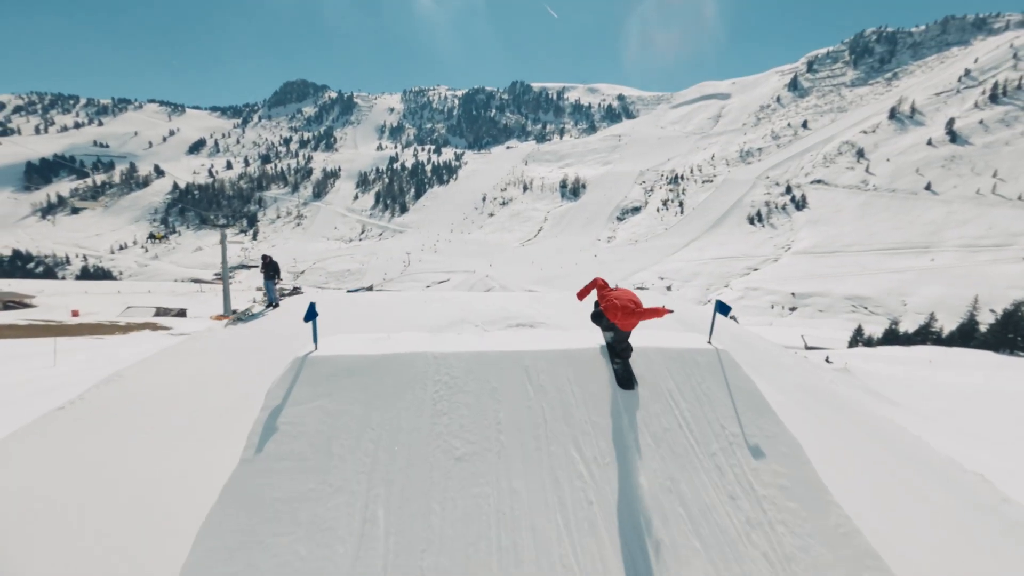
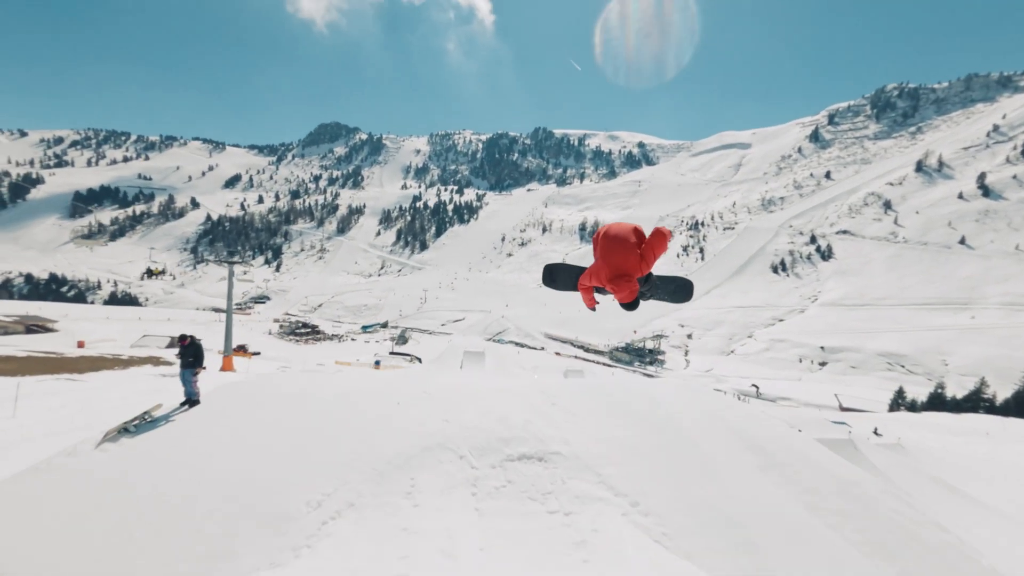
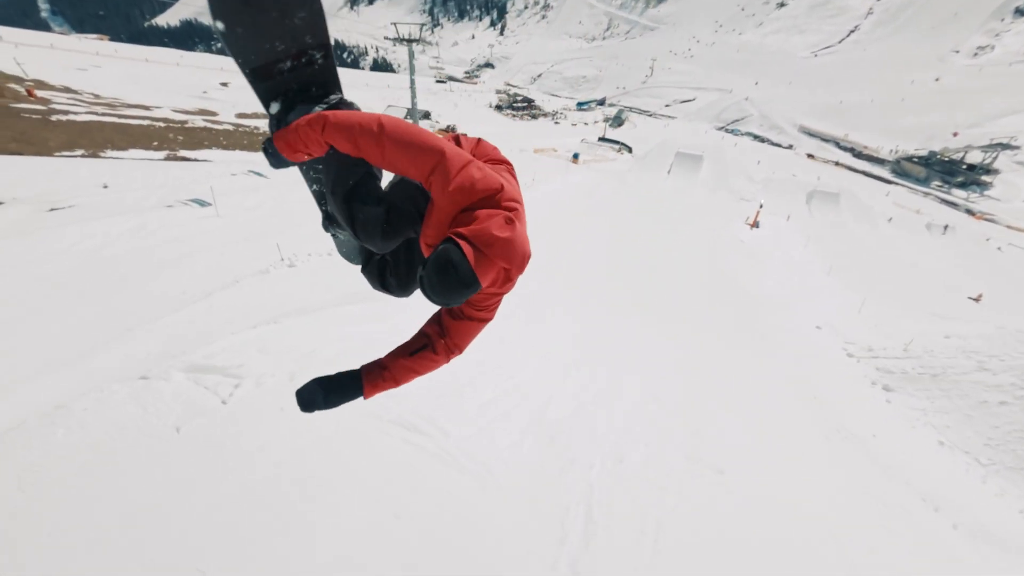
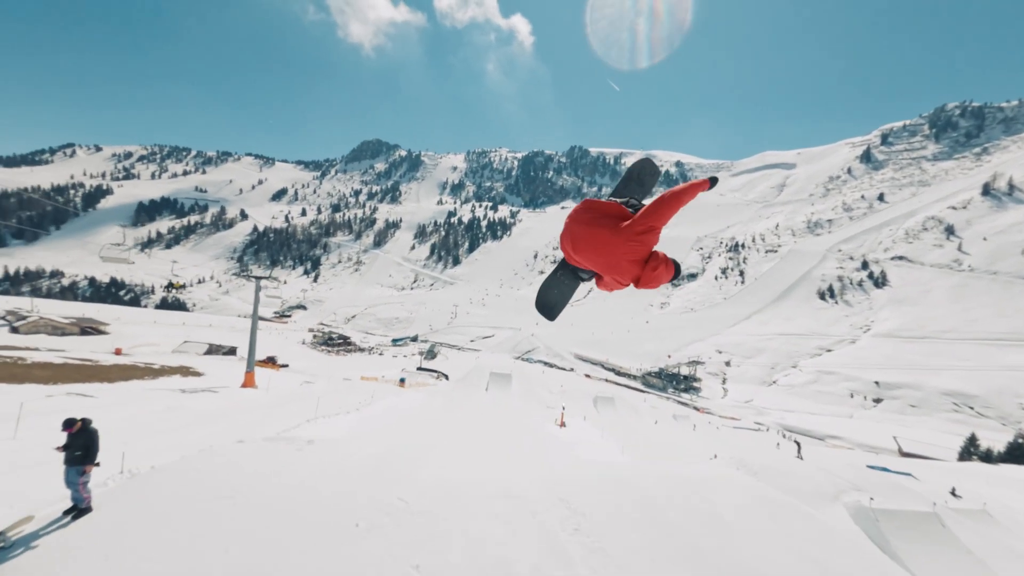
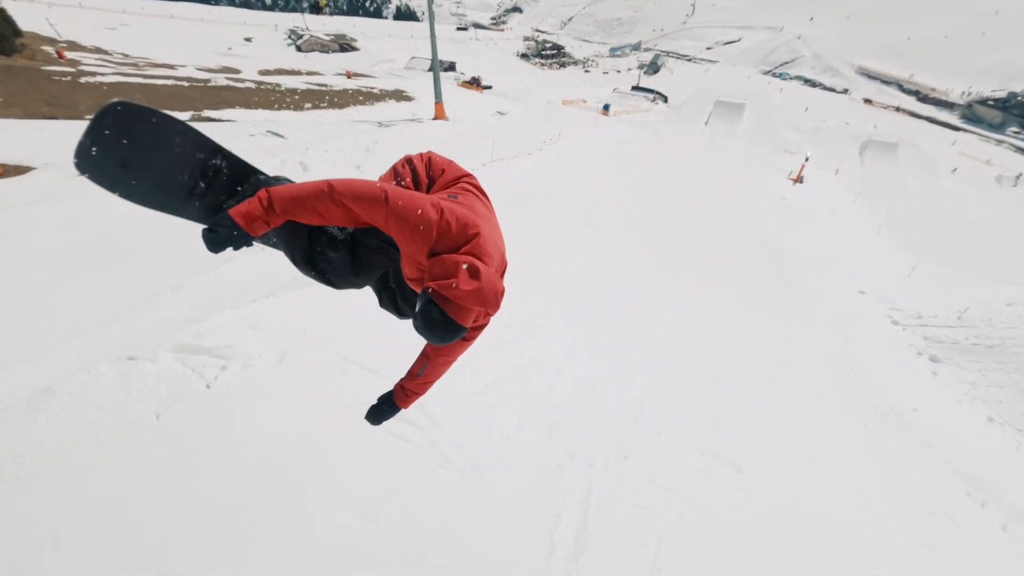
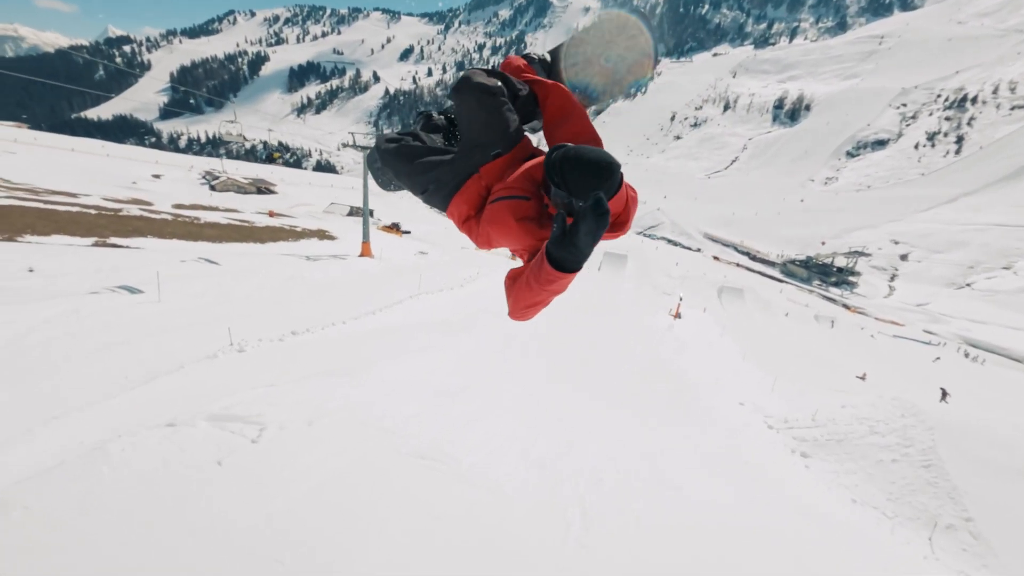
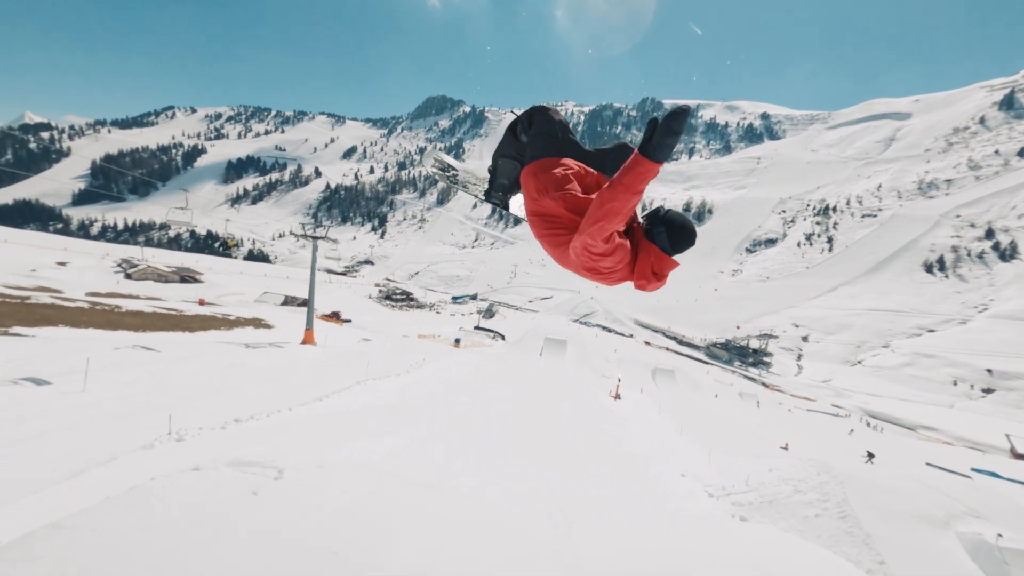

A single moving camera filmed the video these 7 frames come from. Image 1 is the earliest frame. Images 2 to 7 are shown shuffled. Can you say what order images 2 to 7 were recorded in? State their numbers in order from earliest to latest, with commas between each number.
2, 4, 7, 6, 3, 5
